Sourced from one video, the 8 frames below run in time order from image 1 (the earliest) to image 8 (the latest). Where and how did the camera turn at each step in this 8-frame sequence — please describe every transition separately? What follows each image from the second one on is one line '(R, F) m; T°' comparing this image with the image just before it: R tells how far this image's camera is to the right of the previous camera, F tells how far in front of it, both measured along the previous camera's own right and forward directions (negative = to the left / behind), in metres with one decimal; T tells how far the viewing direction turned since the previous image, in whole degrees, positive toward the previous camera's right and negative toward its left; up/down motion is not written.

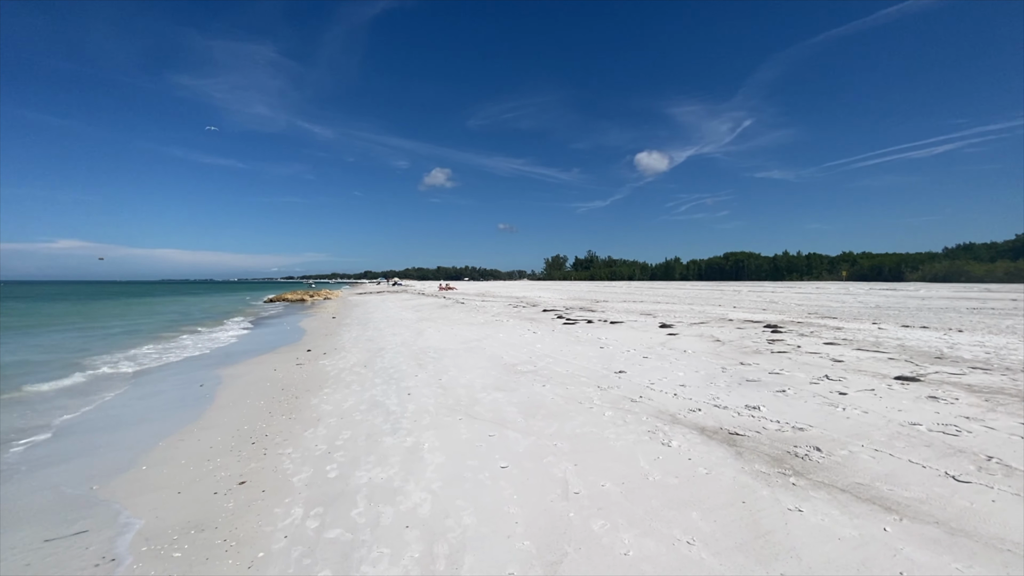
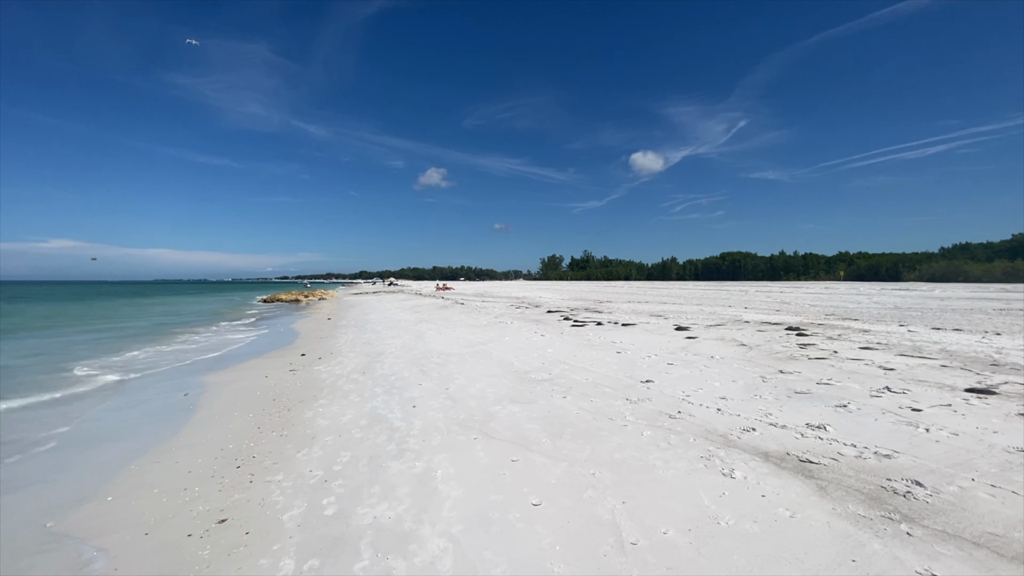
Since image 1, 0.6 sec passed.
(-0.3, +0.8) m; +1°
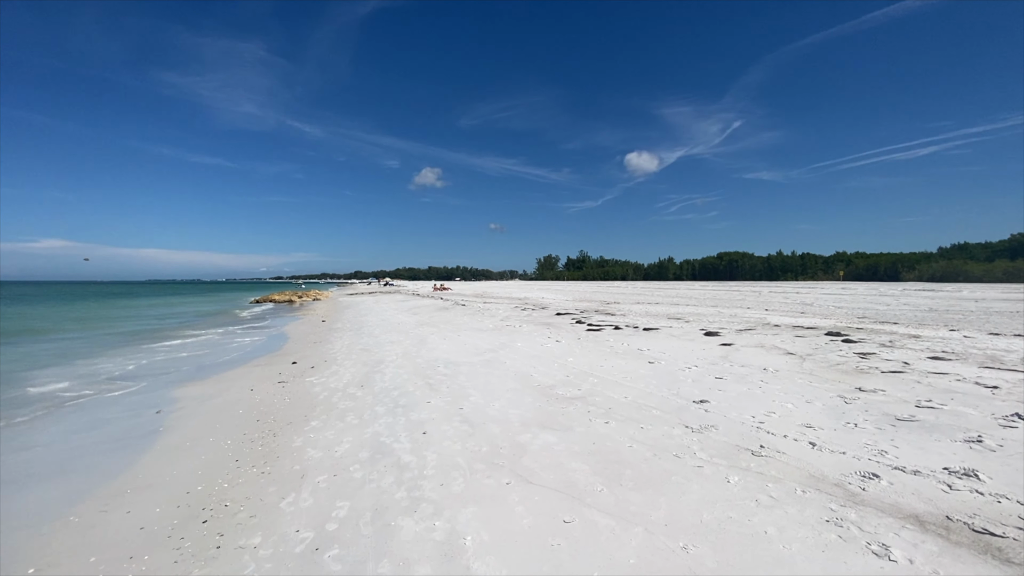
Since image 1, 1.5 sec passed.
(-0.4, +1.1) m; +1°
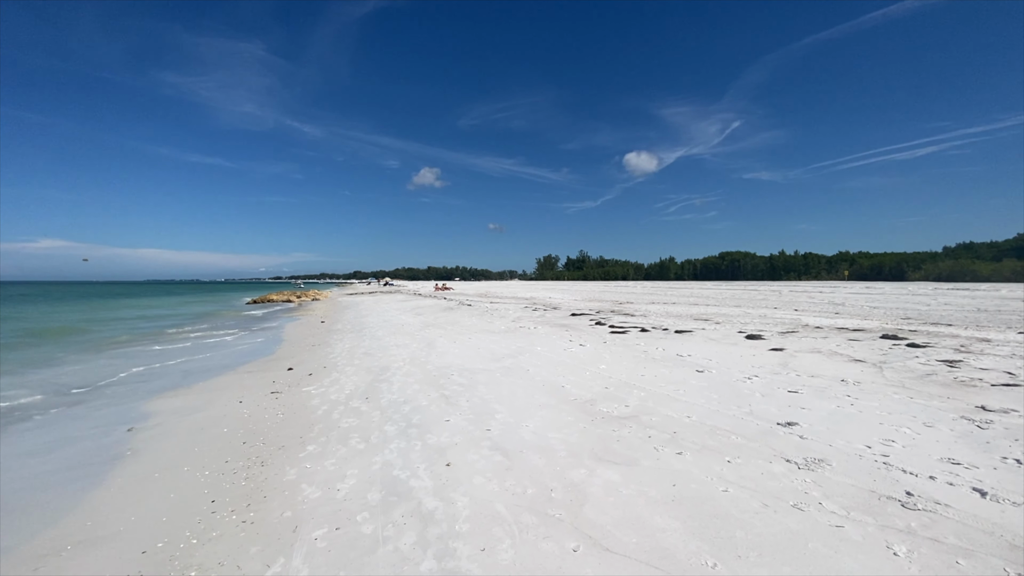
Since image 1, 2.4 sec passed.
(-0.4, +1.1) m; 0°
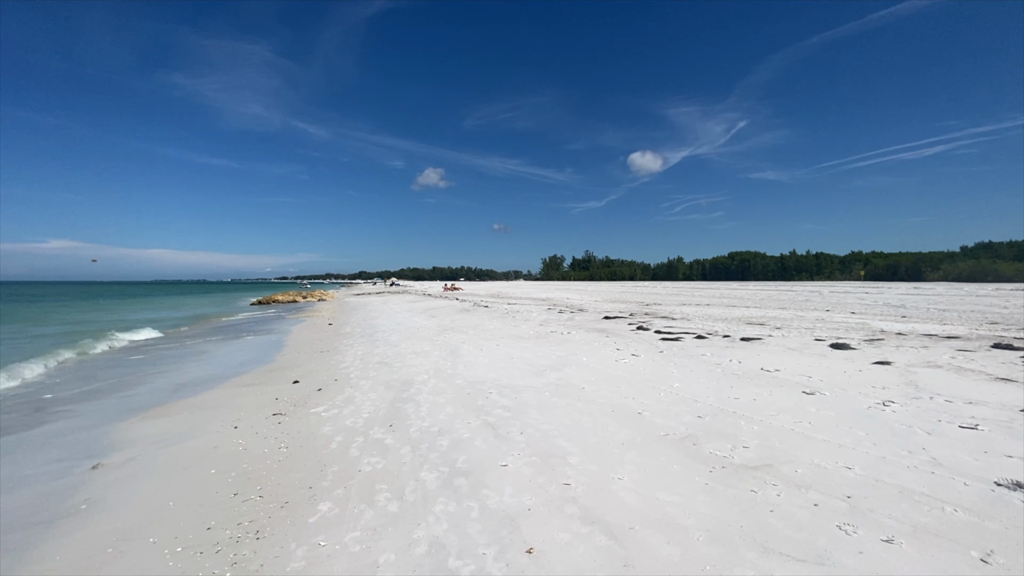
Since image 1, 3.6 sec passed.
(-0.7, +1.5) m; -1°
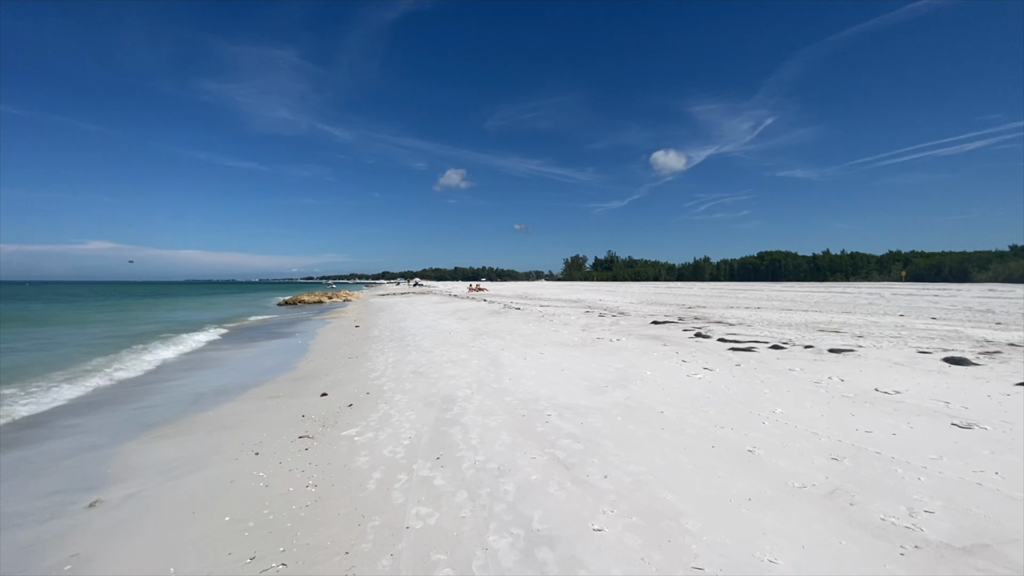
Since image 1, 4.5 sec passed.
(-0.5, +1.1) m; -3°
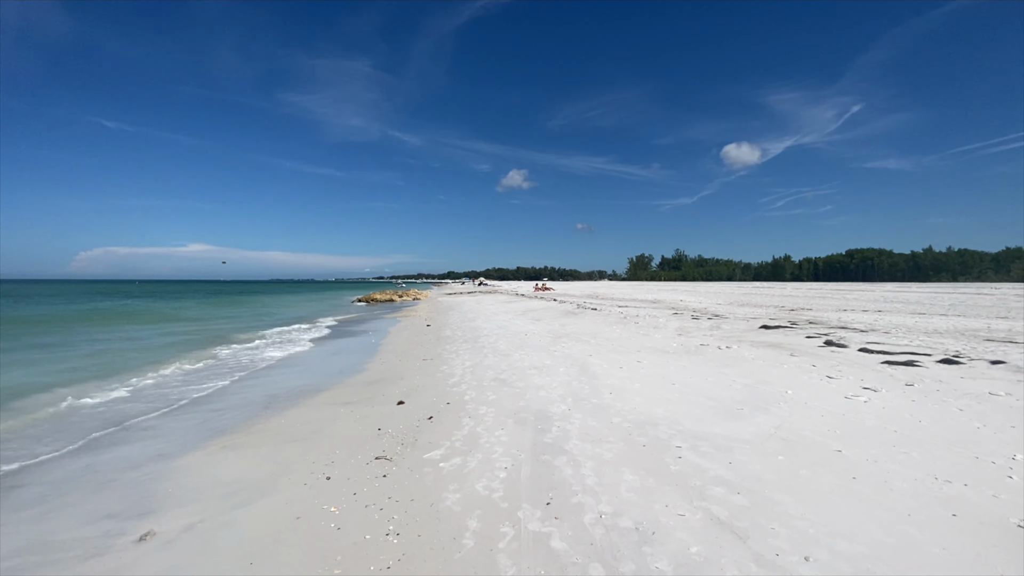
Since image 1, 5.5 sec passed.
(-0.6, +1.1) m; -7°
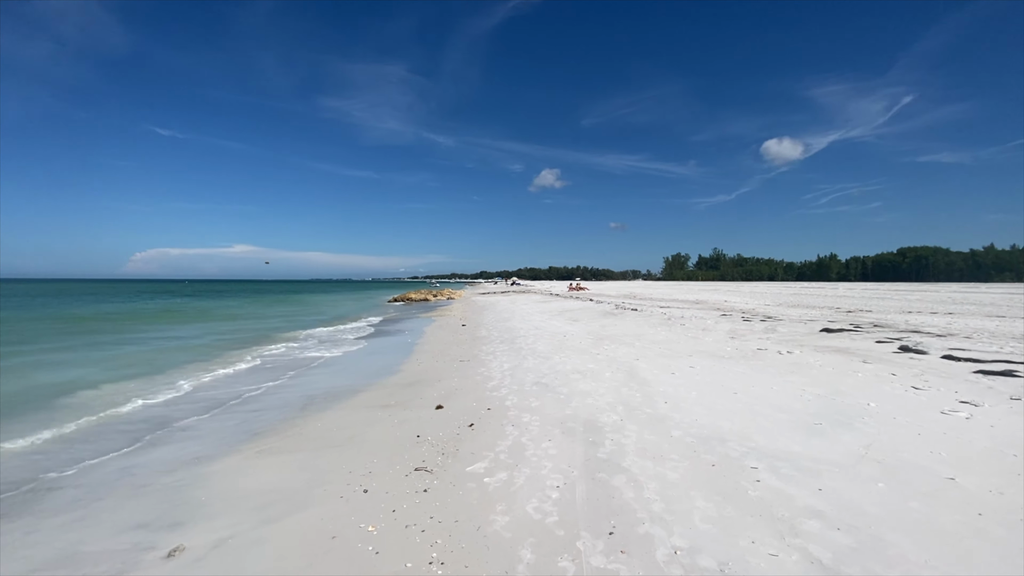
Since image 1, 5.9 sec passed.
(-0.2, +0.4) m; -4°
